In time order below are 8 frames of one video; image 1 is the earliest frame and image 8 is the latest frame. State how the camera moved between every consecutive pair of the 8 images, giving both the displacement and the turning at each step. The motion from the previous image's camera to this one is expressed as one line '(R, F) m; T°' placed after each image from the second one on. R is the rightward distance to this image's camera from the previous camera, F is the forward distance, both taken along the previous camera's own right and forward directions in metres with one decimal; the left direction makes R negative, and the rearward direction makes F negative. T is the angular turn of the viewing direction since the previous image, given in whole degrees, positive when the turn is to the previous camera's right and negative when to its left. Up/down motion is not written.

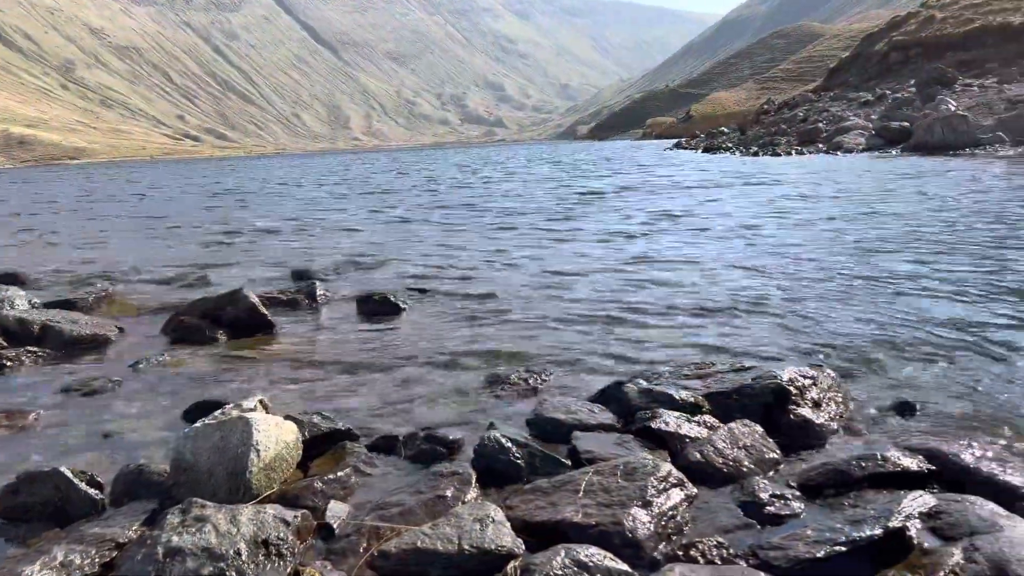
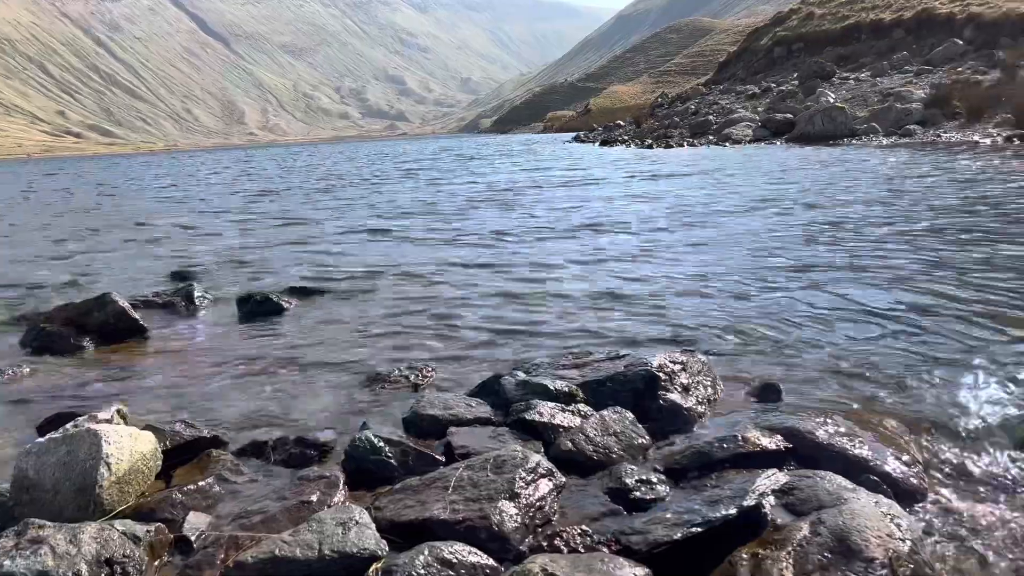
(+0.3, 0.0) m; +6°
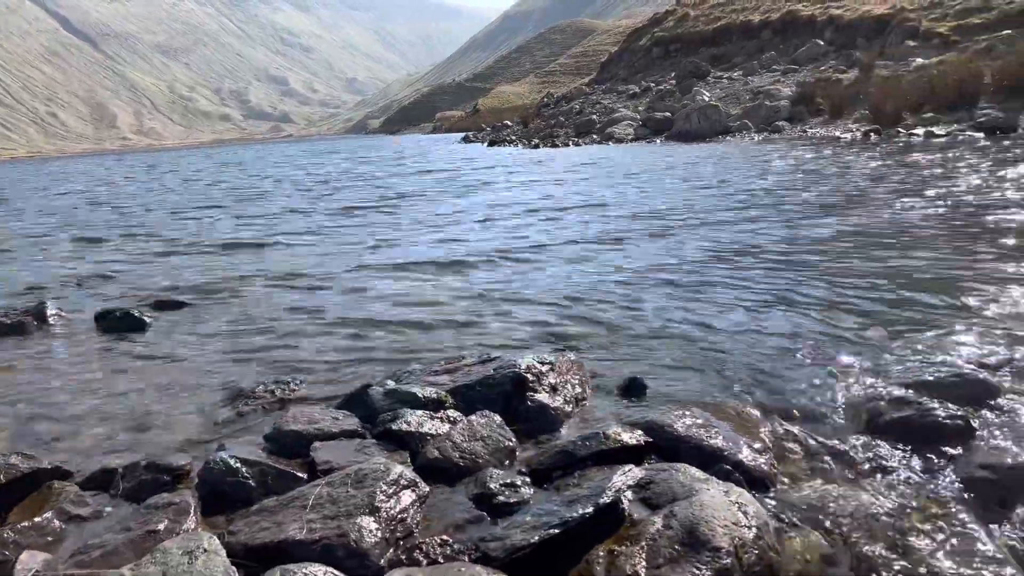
(+0.3, 0.0) m; +7°
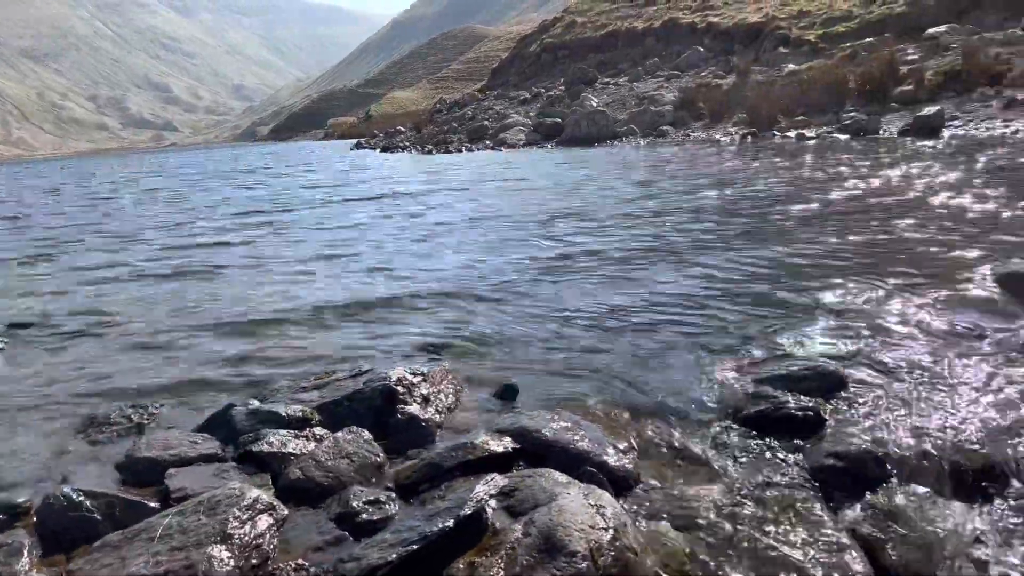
(+0.3, 0.0) m; +7°
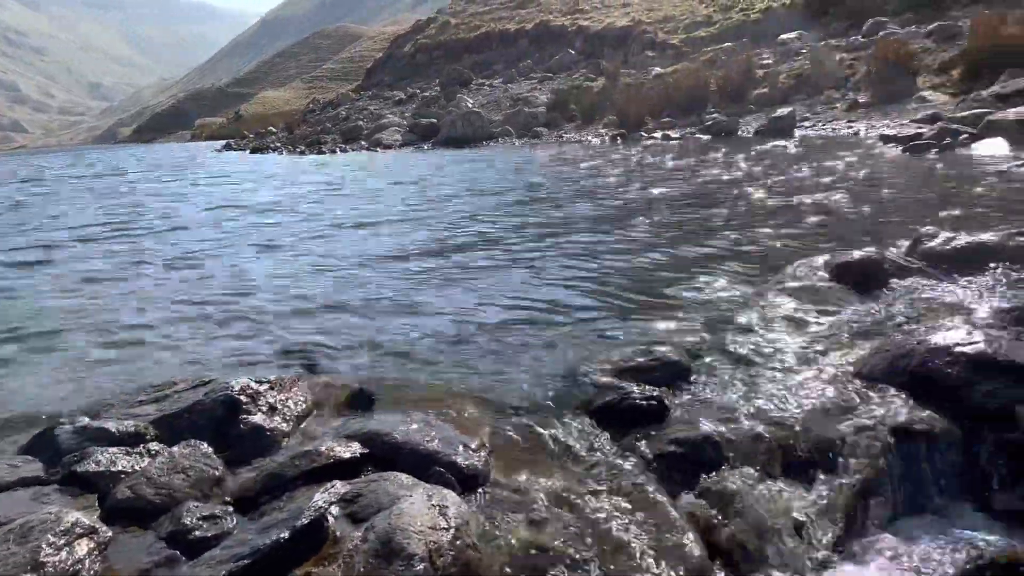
(+0.3, 0.0) m; +8°
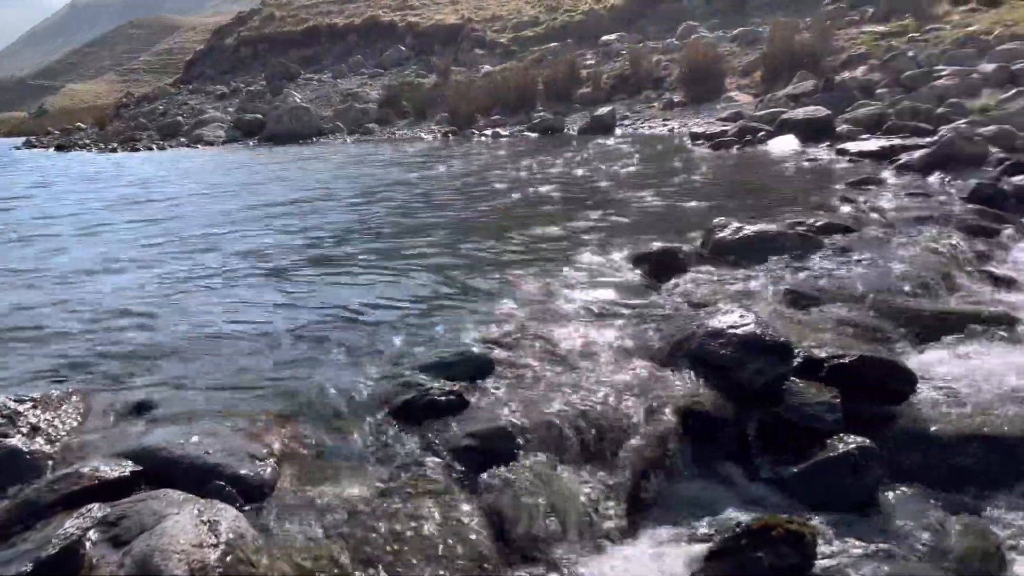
(+0.4, 0.0) m; +11°
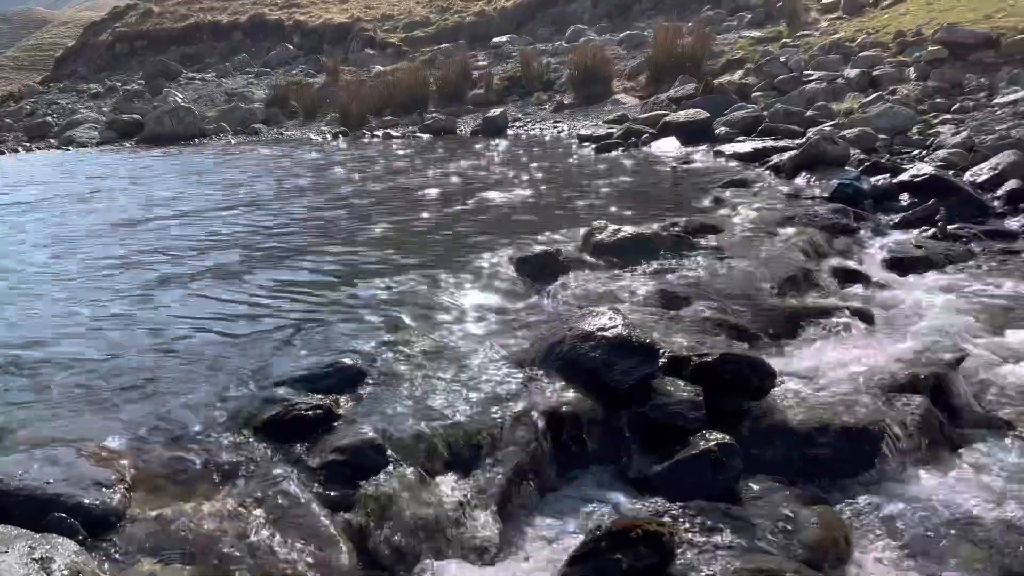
(+0.3, 0.0) m; +7°
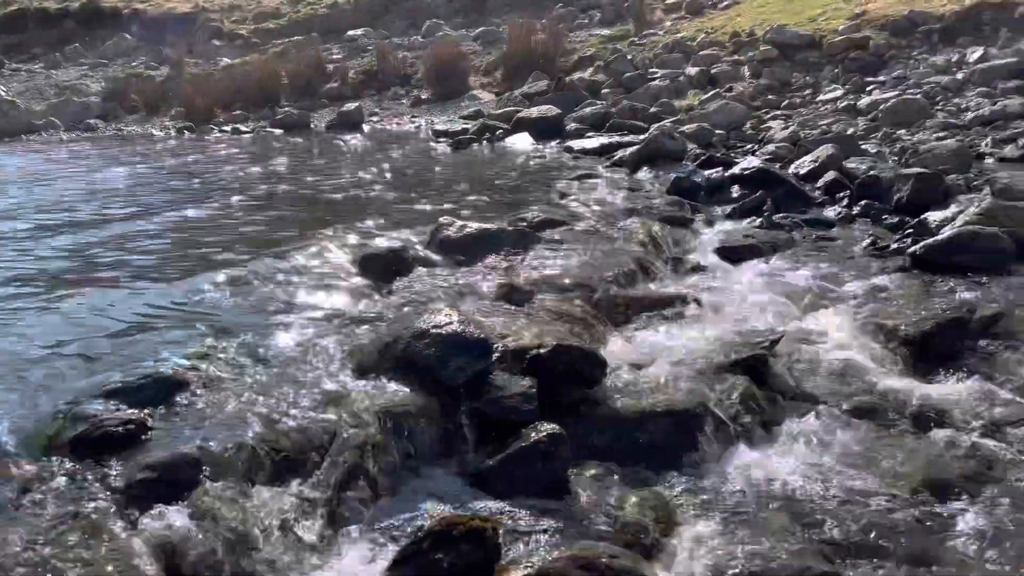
(+0.4, 0.0) m; +9°
